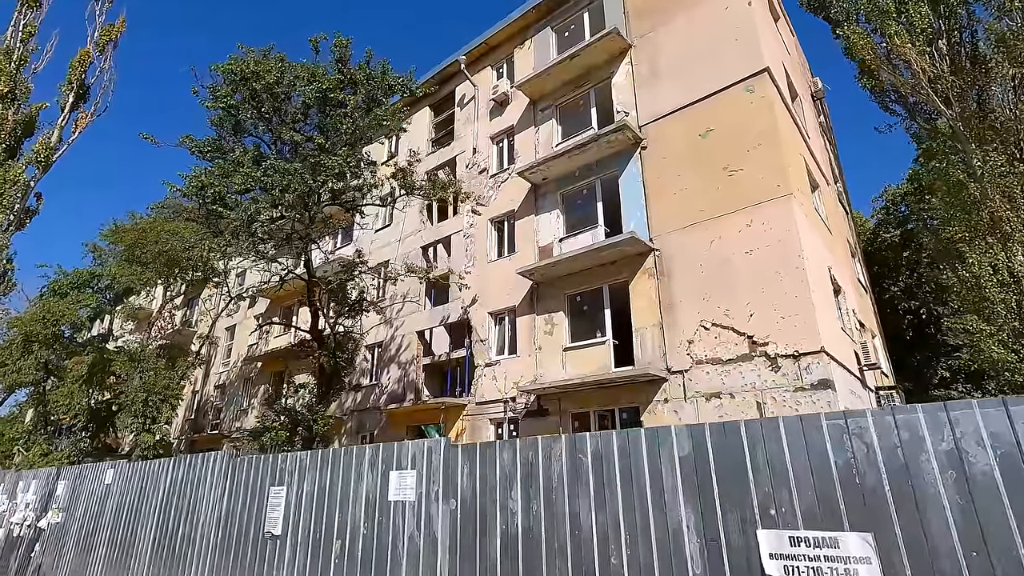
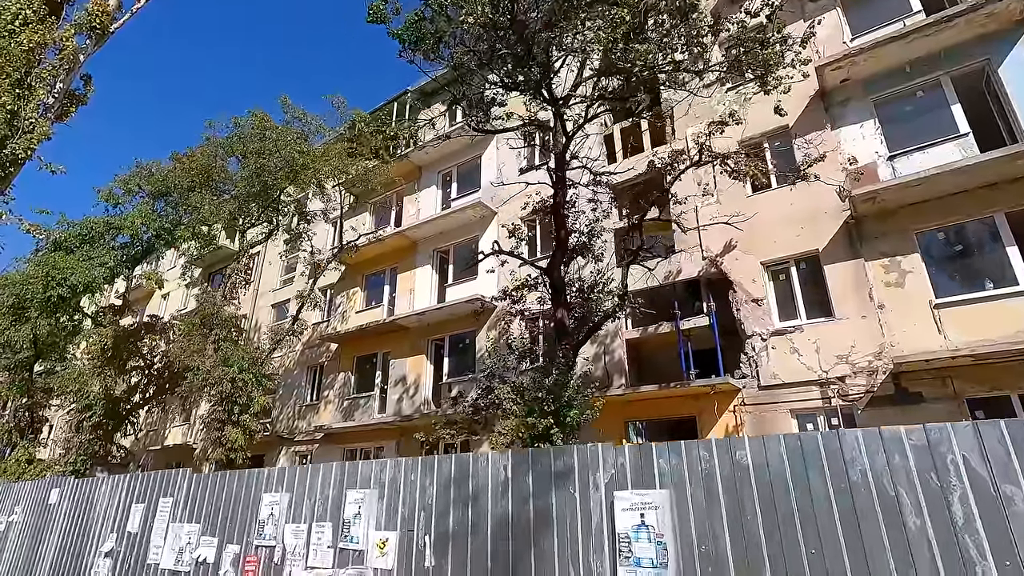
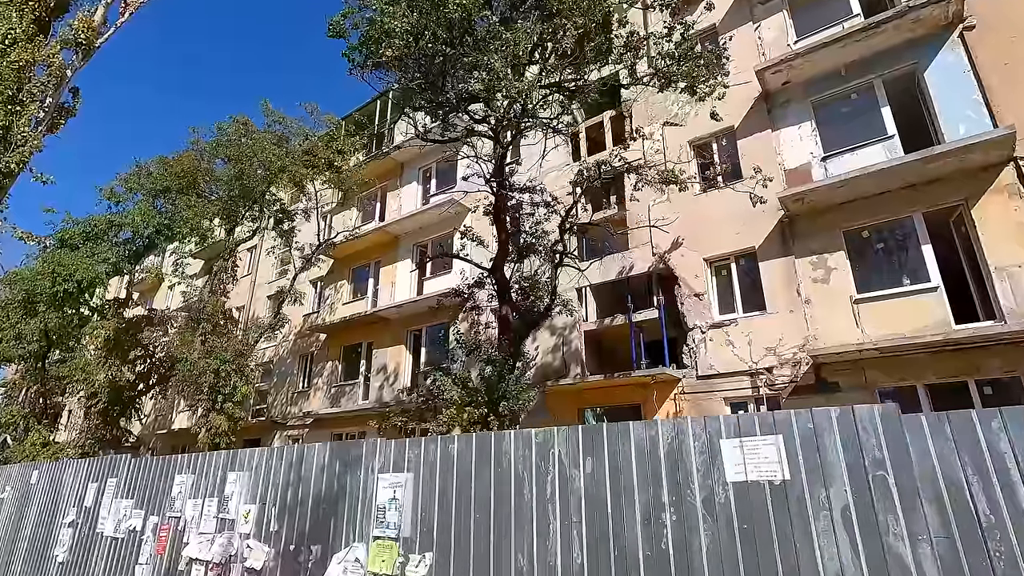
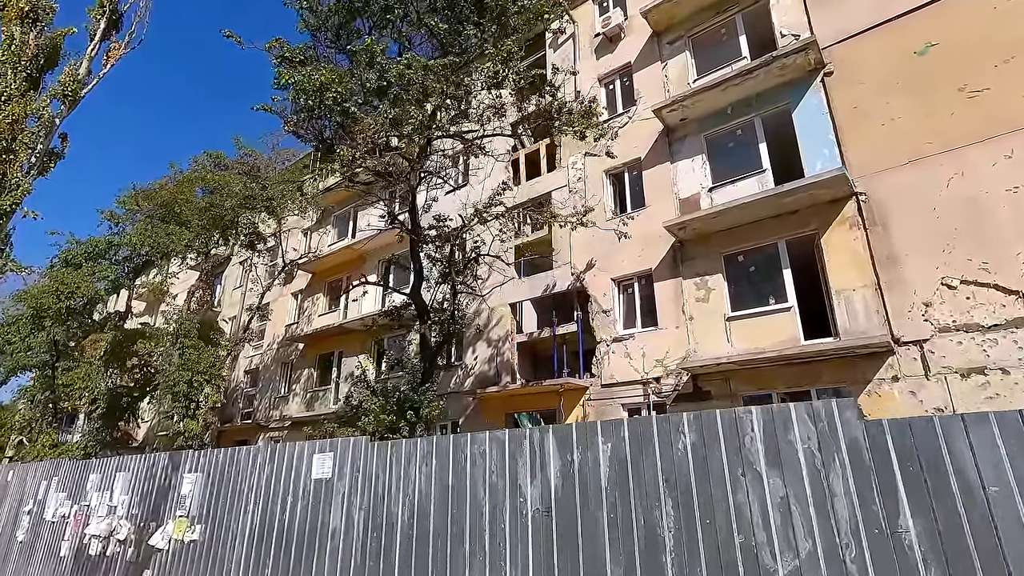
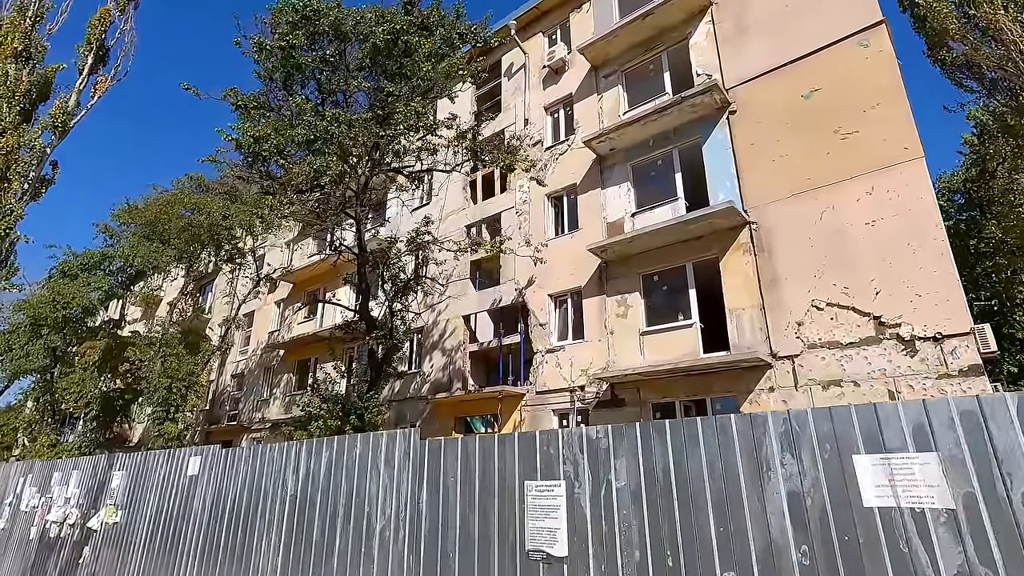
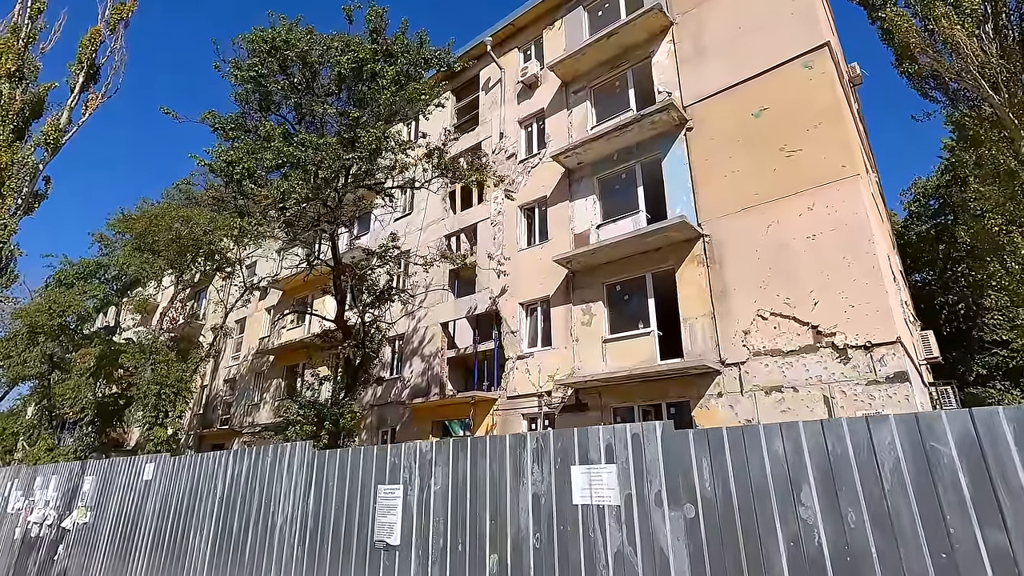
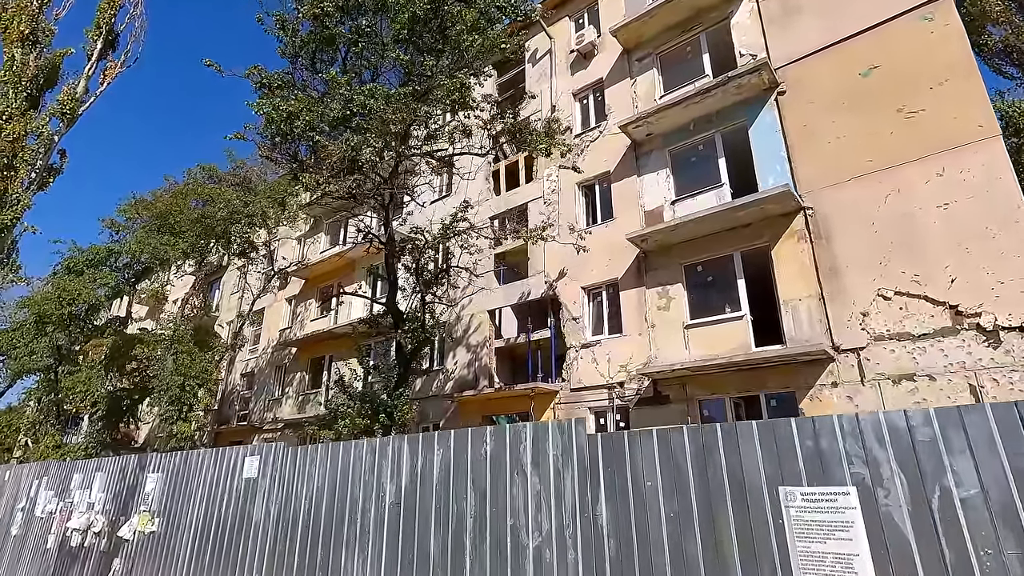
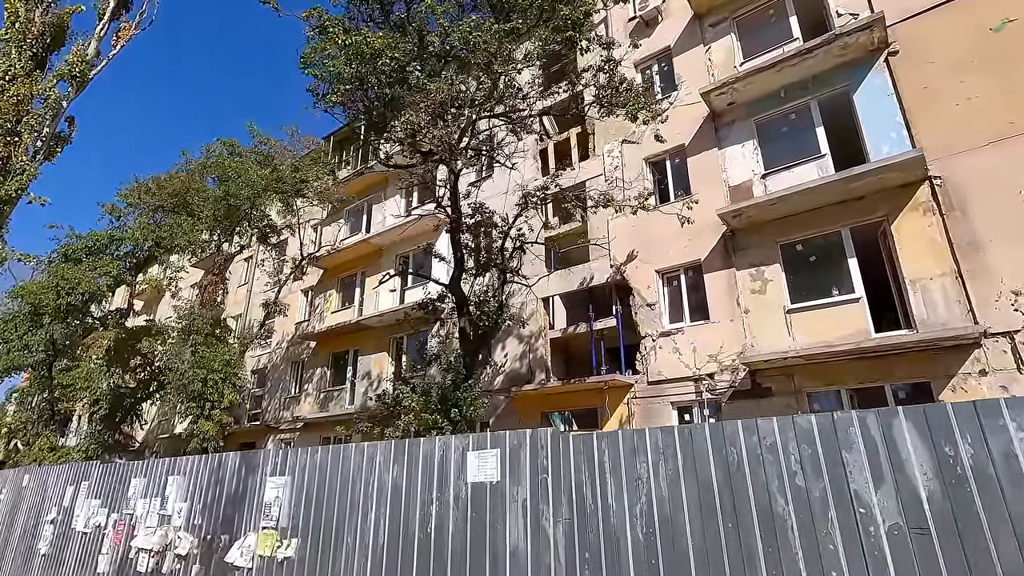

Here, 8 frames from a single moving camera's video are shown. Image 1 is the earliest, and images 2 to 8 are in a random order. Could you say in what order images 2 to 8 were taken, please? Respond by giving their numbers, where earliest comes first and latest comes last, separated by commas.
6, 5, 7, 4, 8, 3, 2
